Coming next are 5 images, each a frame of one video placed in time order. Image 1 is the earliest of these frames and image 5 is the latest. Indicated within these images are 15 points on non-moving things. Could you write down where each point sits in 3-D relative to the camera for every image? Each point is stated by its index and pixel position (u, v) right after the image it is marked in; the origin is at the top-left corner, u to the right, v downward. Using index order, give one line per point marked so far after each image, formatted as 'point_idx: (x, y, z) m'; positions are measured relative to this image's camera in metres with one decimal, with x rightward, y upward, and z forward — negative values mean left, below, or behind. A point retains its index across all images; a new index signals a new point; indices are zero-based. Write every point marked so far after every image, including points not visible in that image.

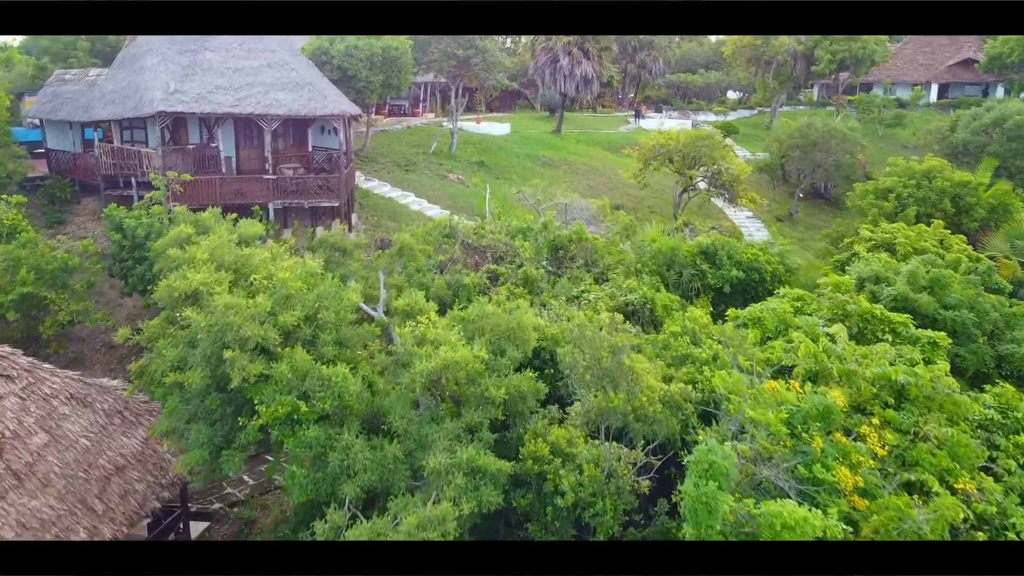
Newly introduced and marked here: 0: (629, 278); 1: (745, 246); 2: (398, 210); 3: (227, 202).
0: (+2.5, +0.2, +13.5) m
1: (+5.1, +0.9, +14.0) m
2: (-3.5, +2.4, +19.6) m
3: (-6.9, +2.1, +15.6) m
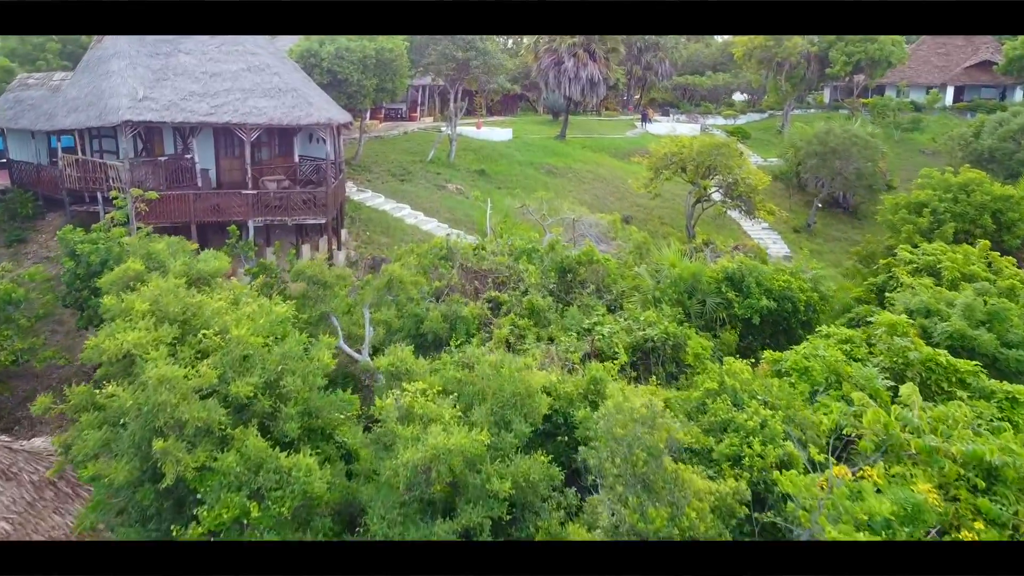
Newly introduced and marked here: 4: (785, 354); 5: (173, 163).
0: (+2.5, -0.4, +12.1) m
1: (+5.1, +0.3, +12.6) m
2: (-3.4, +1.8, +18.2) m
3: (-6.8, +1.5, +14.2) m
4: (+3.9, -0.9, +9.1) m
5: (-7.7, +2.8, +14.5) m
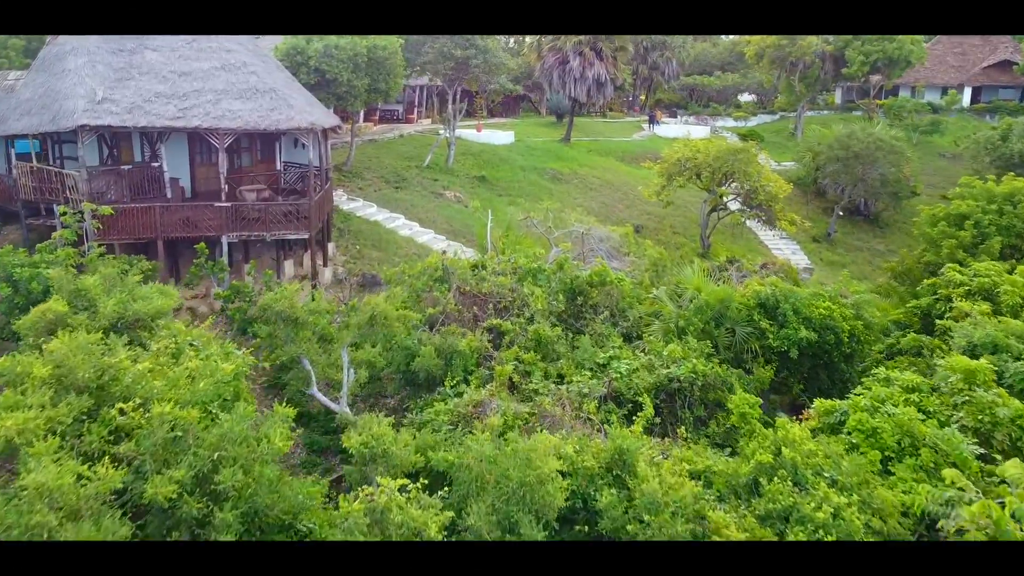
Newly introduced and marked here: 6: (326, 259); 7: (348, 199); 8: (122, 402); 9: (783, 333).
0: (+2.6, -0.9, +10.7) m
1: (+5.2, -0.1, +11.1) m
2: (-3.3, +1.3, +16.8) m
3: (-6.8, +1.0, +12.8) m
4: (+3.9, -1.4, +7.6) m
5: (-7.6, +2.4, +13.1) m
6: (-4.4, +0.7, +15.2) m
7: (-4.7, +2.6, +18.4) m
8: (-3.1, -0.9, +5.2) m
9: (+4.5, -0.7, +10.6) m
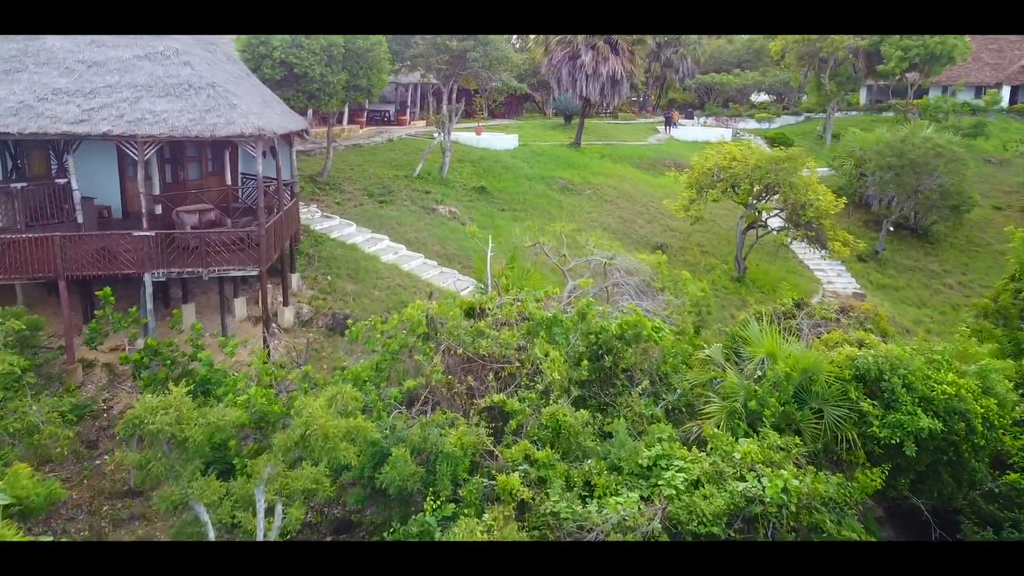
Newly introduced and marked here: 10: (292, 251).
0: (+2.7, -1.7, +7.8) m
1: (+5.3, -1.0, +8.2) m
2: (-3.2, +0.5, +13.9) m
3: (-6.7, +0.2, +9.9) m
4: (+4.0, -2.2, +4.7) m
5: (-7.5, +1.5, +10.2) m
6: (-4.3, -0.1, +12.3) m
7: (-4.6, +1.8, +15.5) m
8: (-3.0, -1.7, +2.3) m
9: (+4.6, -1.6, +7.7) m
10: (-4.4, +0.8, +12.9) m
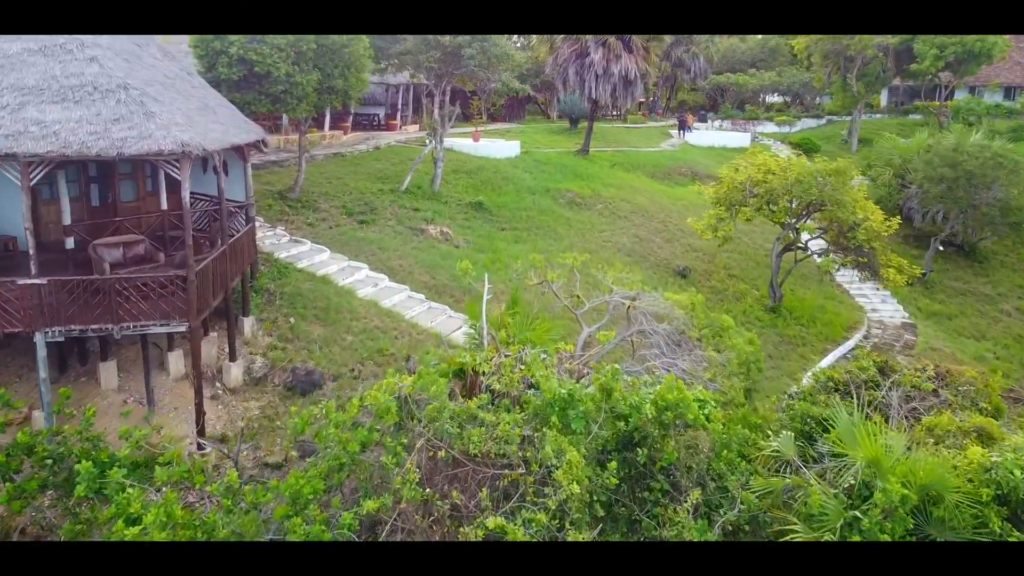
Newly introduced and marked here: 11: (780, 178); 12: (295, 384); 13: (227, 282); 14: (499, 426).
0: (+2.7, -2.4, +5.5) m
1: (+5.3, -1.7, +5.9) m
2: (-3.2, -0.2, +11.6) m
3: (-6.7, -0.5, +7.6) m
4: (+4.0, -3.0, +2.4) m
5: (-7.5, +0.8, +7.9) m
6: (-4.3, -0.9, +10.0) m
7: (-4.5, +1.0, +13.2) m
8: (-3.0, -2.5, 0.0) m
9: (+4.6, -2.3, +5.4) m
10: (-4.4, 0.0, +10.6) m
11: (+6.1, +2.5, +14.7) m
12: (-3.3, -1.4, +9.6) m
13: (-4.3, +0.1, +9.7) m
14: (-0.1, -1.4, +6.5) m
